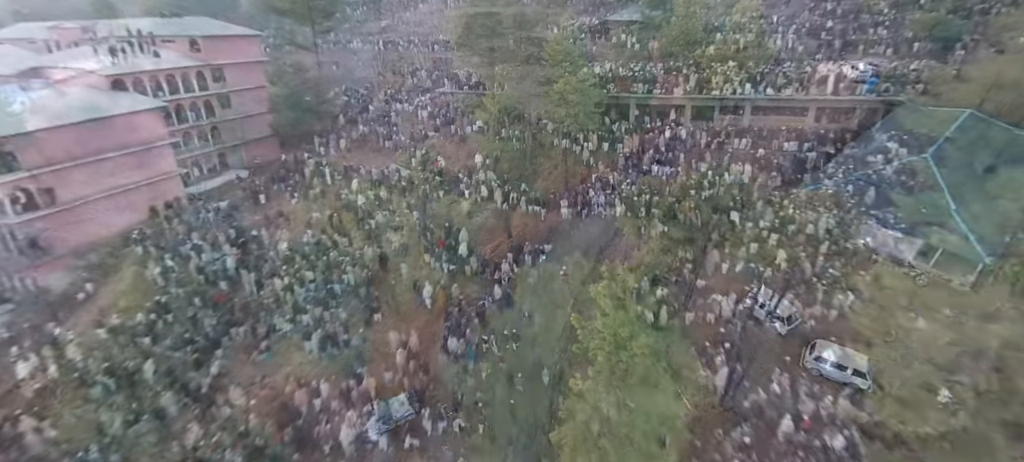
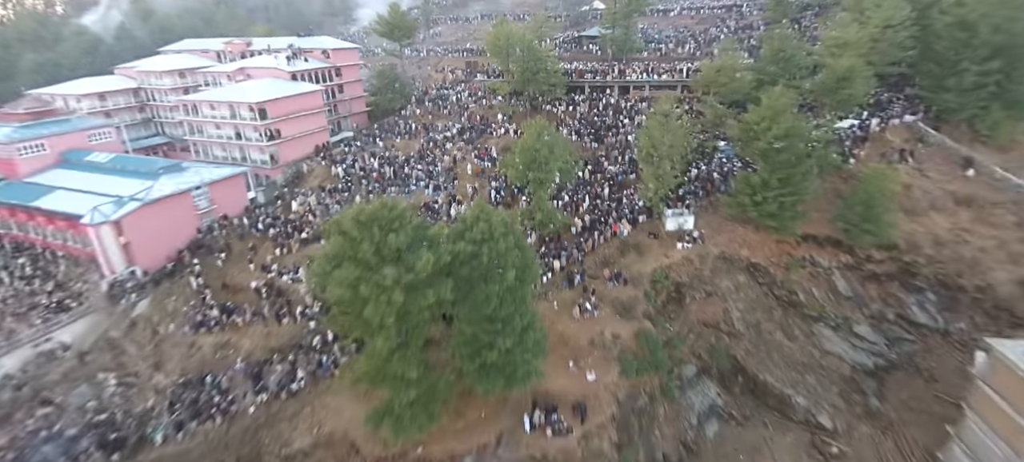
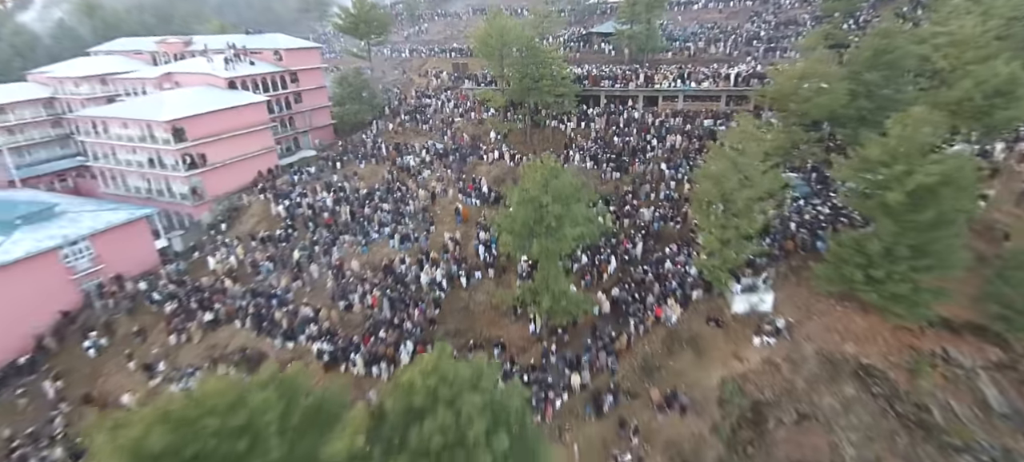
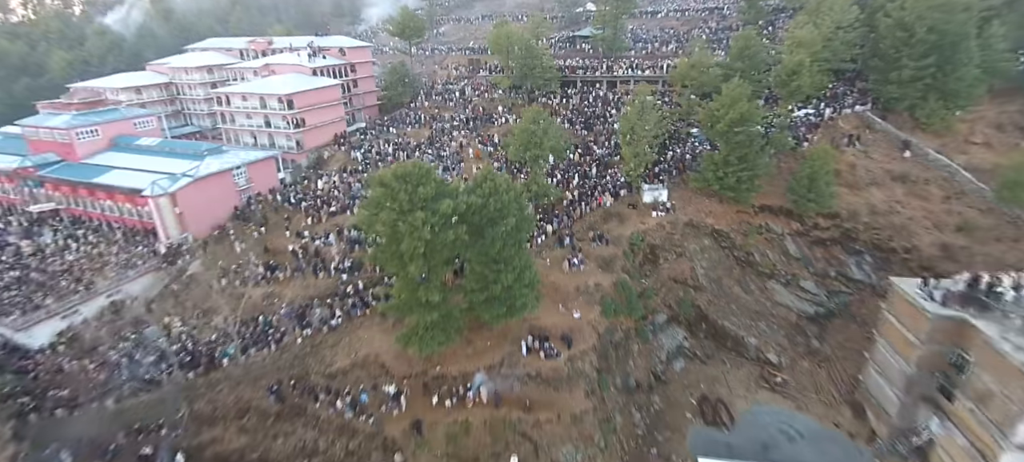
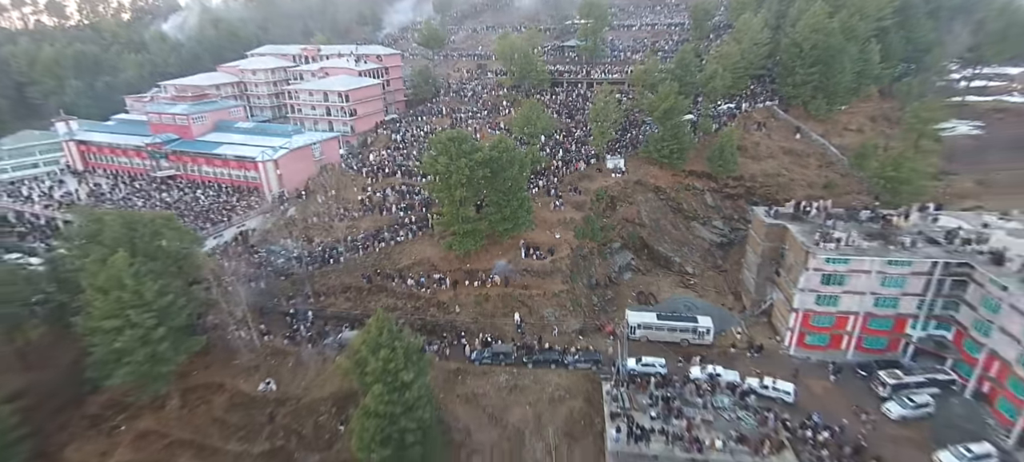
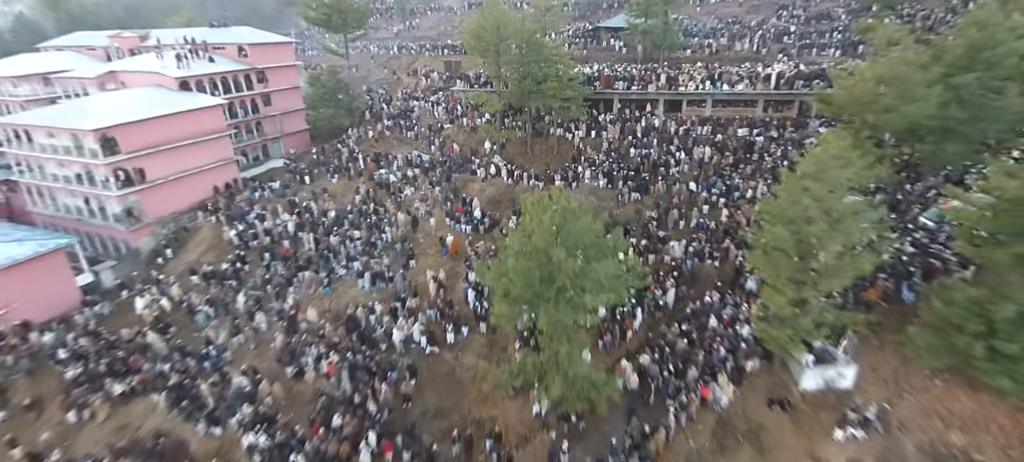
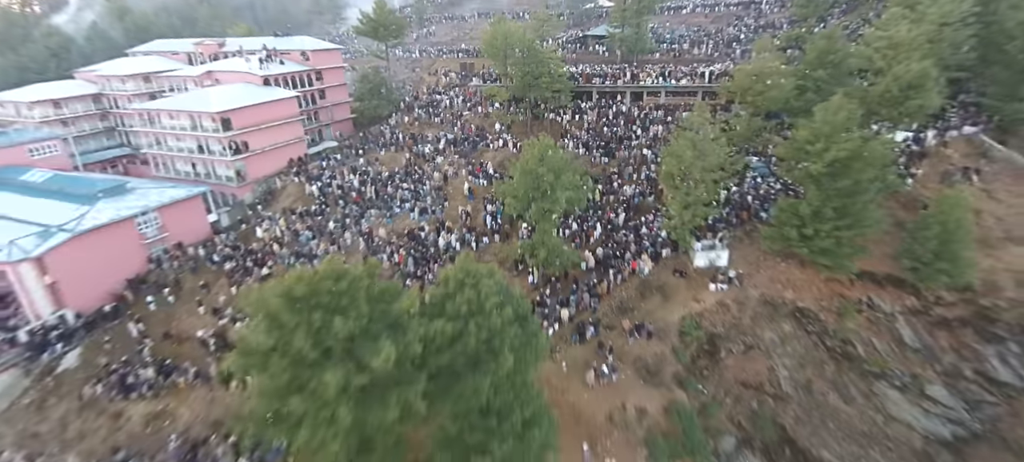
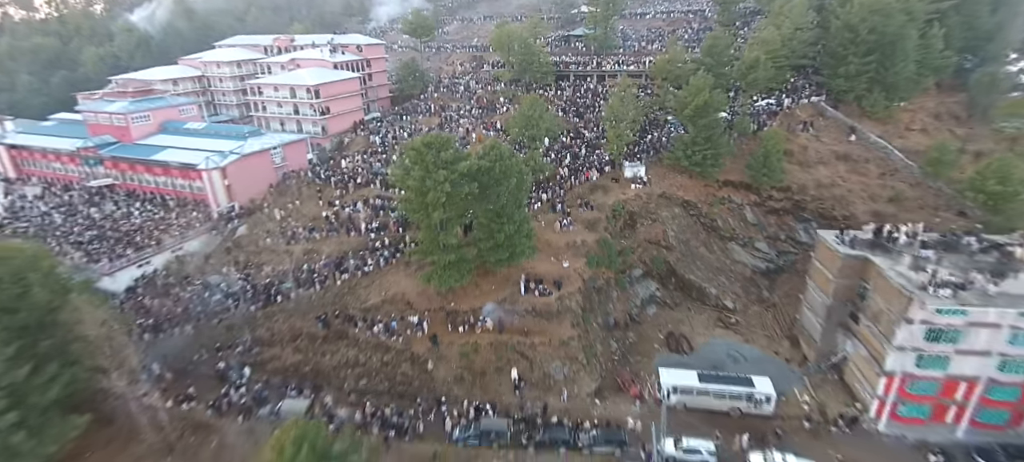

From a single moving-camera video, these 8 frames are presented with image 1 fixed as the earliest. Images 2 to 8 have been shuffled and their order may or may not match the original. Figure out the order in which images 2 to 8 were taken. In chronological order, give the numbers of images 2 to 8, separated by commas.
6, 3, 7, 2, 4, 8, 5
